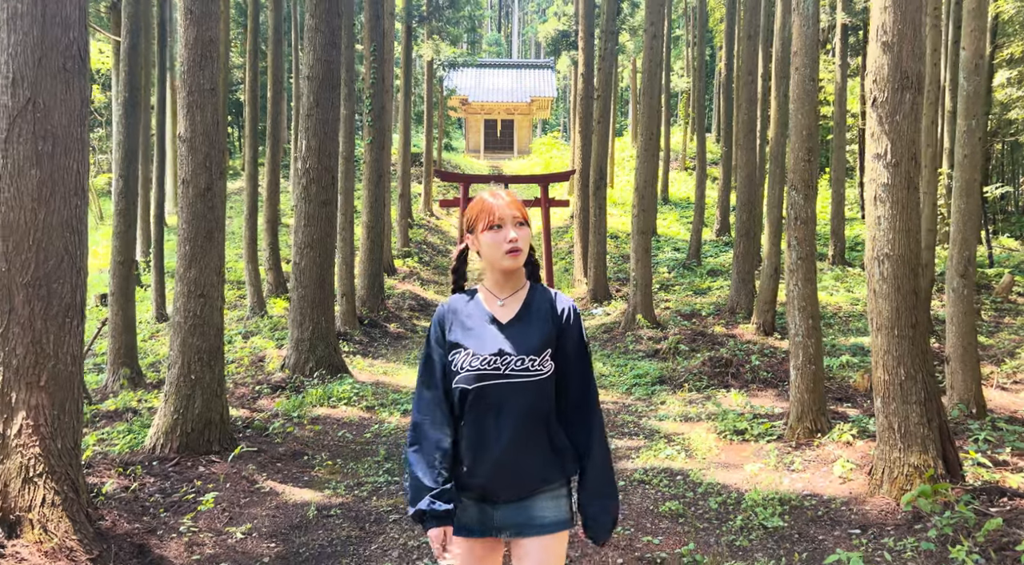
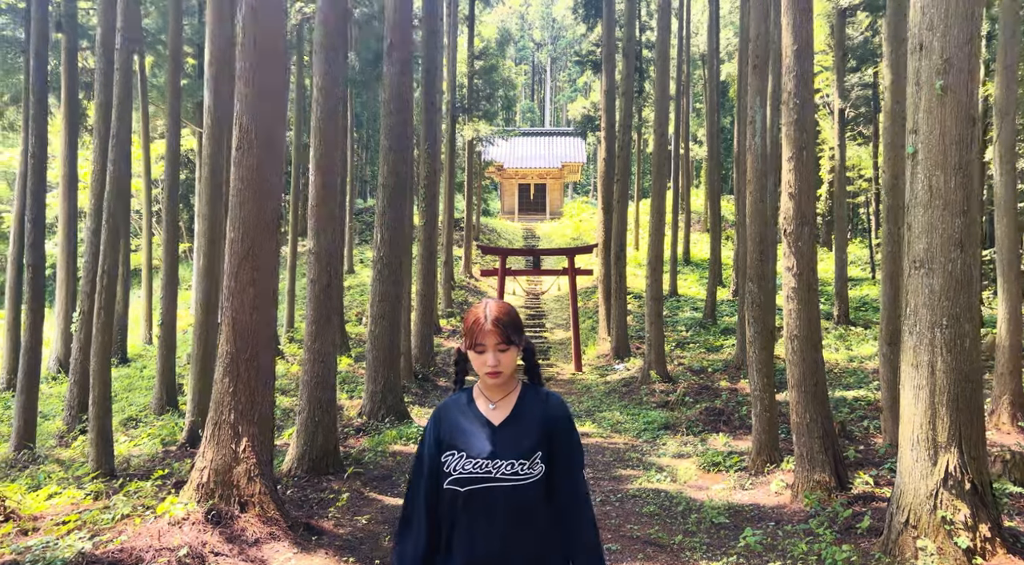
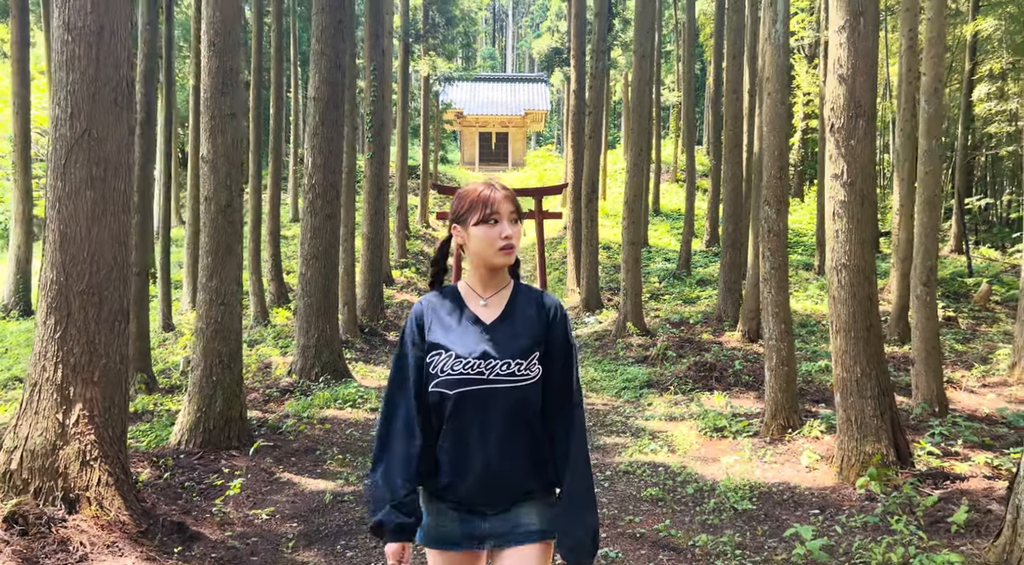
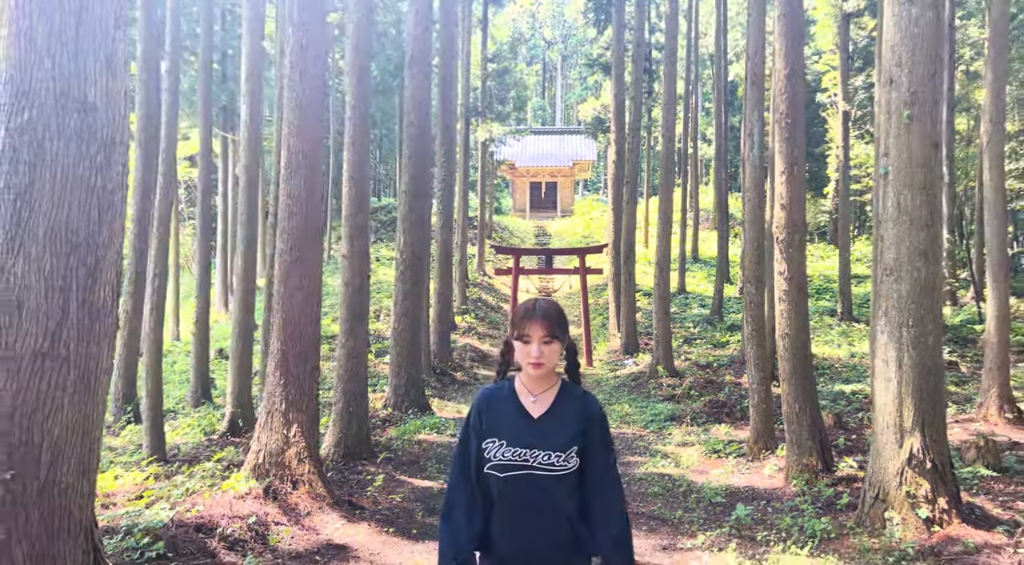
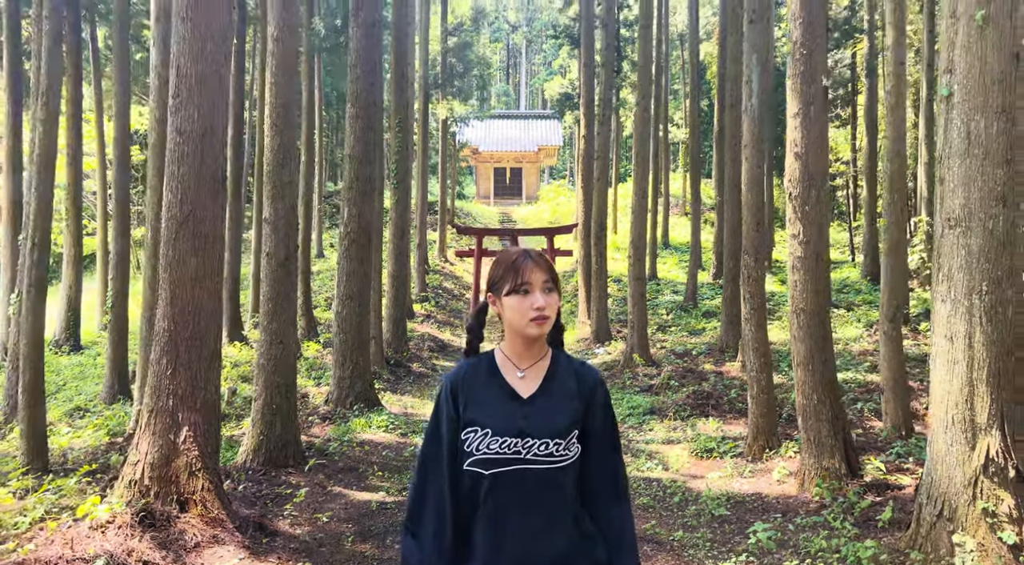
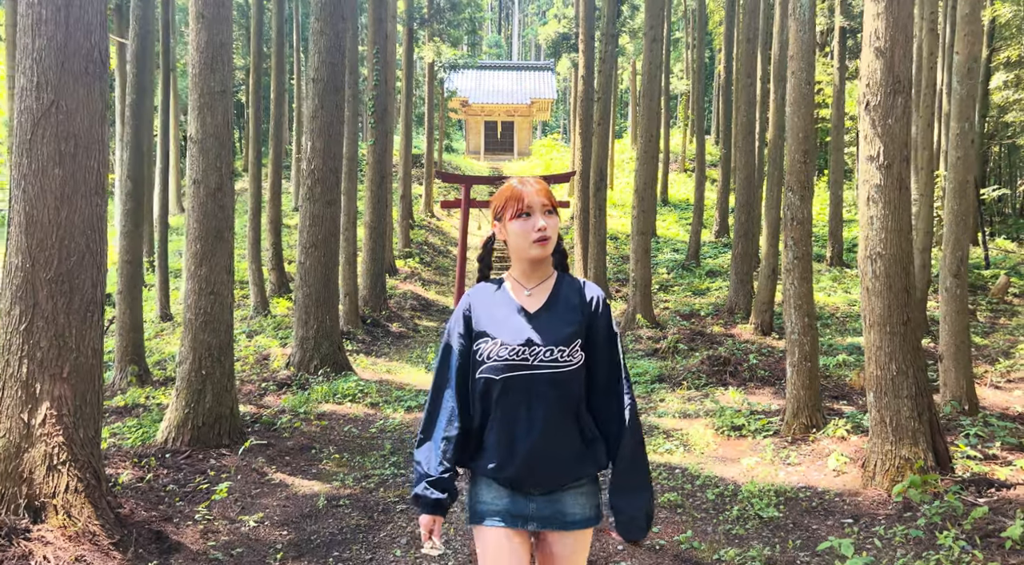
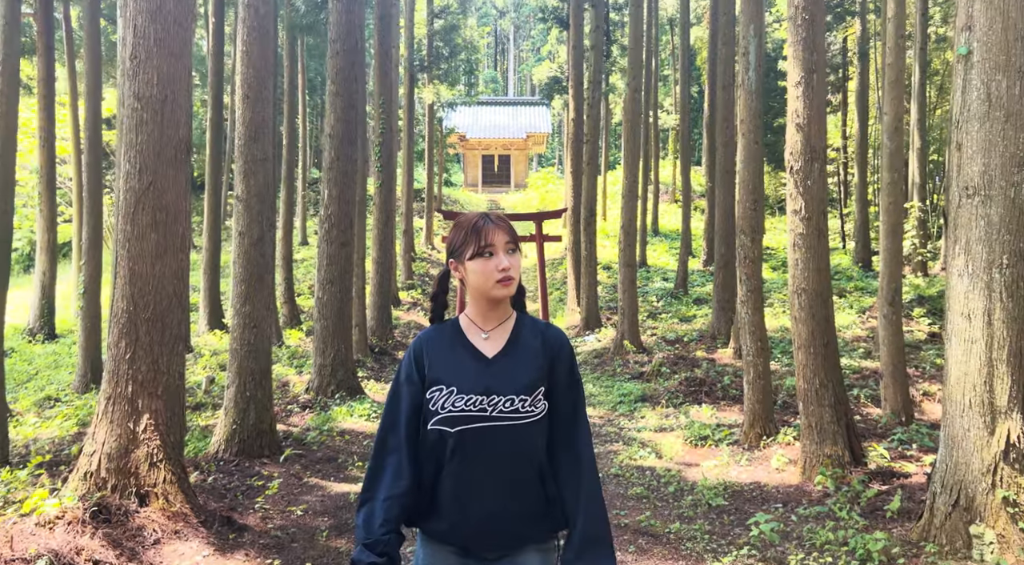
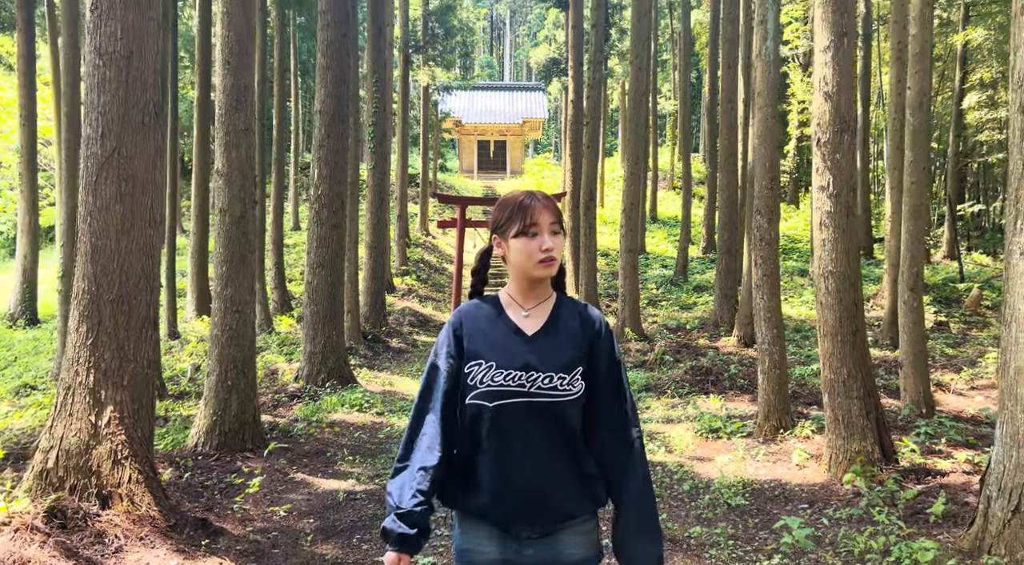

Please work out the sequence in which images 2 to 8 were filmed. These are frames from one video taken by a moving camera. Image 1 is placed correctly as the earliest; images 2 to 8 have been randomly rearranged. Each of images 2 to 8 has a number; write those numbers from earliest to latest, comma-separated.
6, 3, 8, 7, 5, 2, 4
